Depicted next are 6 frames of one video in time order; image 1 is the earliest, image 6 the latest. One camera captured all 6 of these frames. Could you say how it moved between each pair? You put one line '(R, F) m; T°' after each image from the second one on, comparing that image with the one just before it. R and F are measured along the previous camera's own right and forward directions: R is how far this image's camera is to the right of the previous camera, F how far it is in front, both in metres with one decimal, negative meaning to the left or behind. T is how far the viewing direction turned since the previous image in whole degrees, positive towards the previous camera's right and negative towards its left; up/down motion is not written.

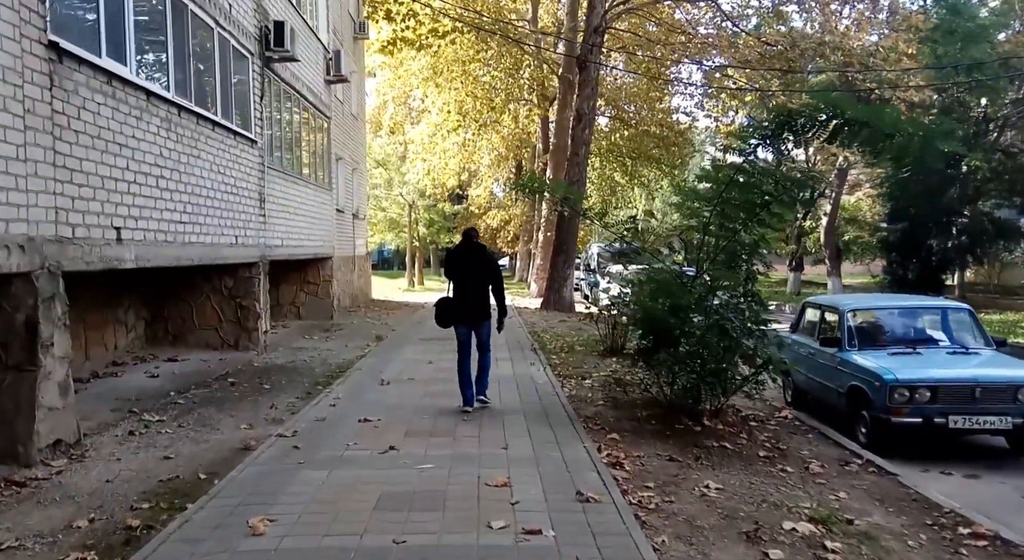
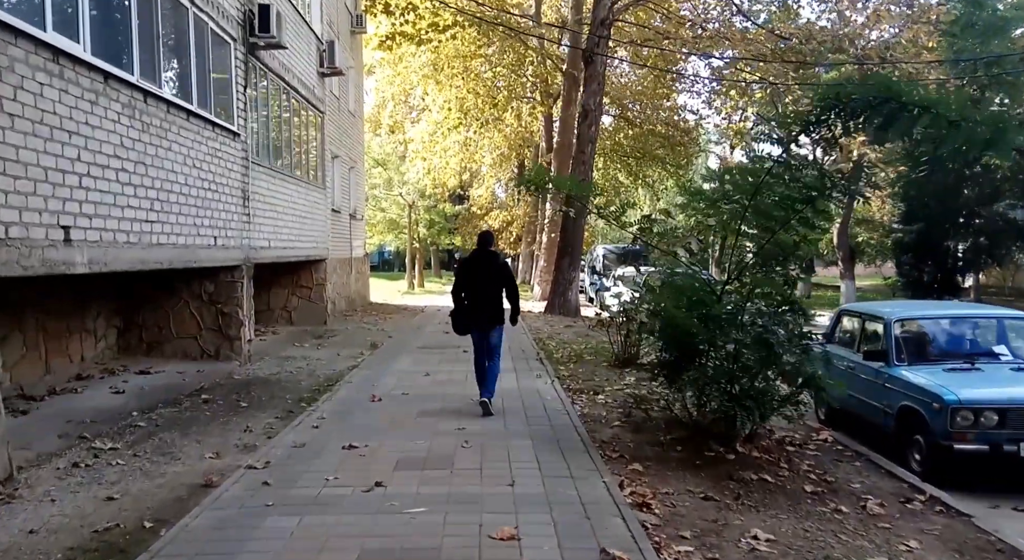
(0.0, +1.0) m; 0°
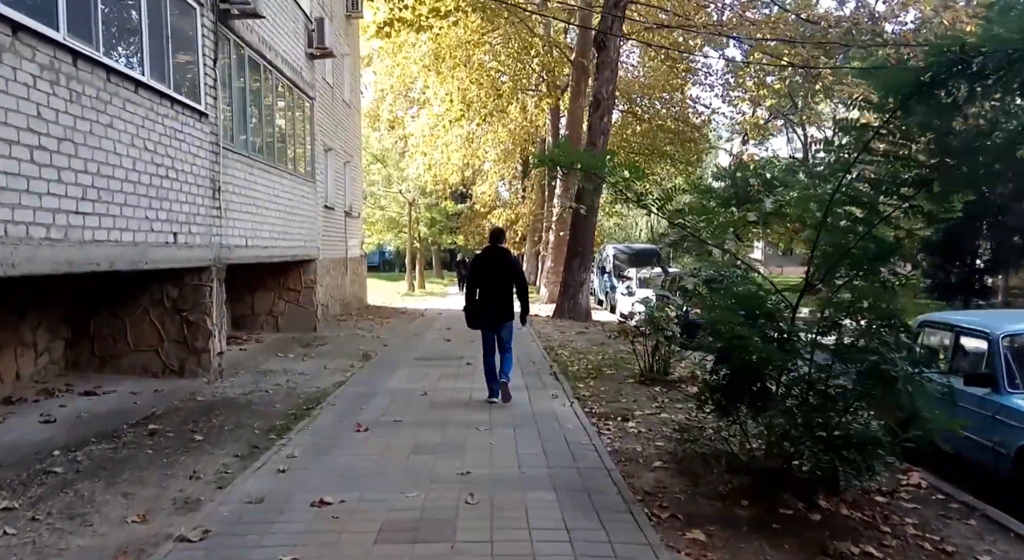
(-0.1, +1.5) m; 0°
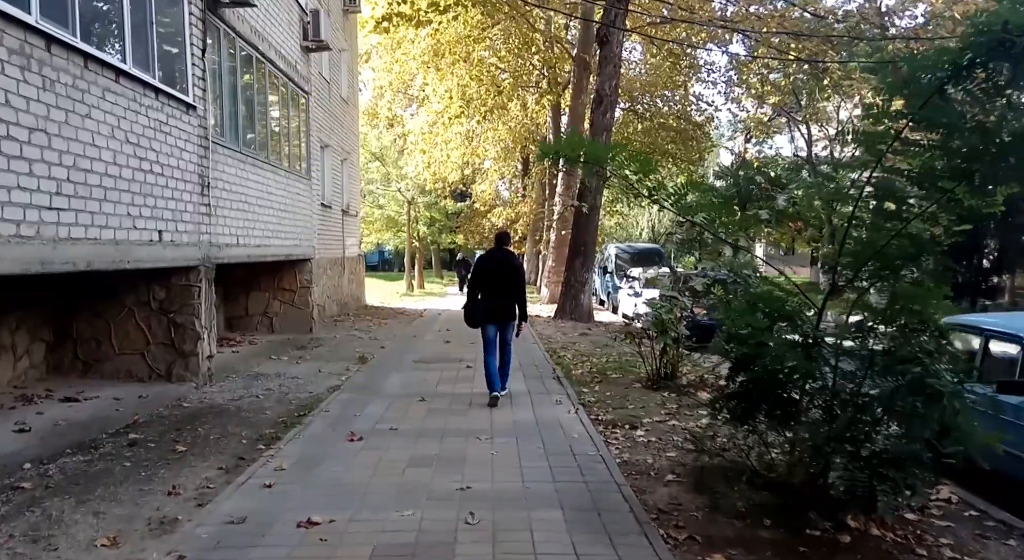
(0.0, +0.4) m; 0°
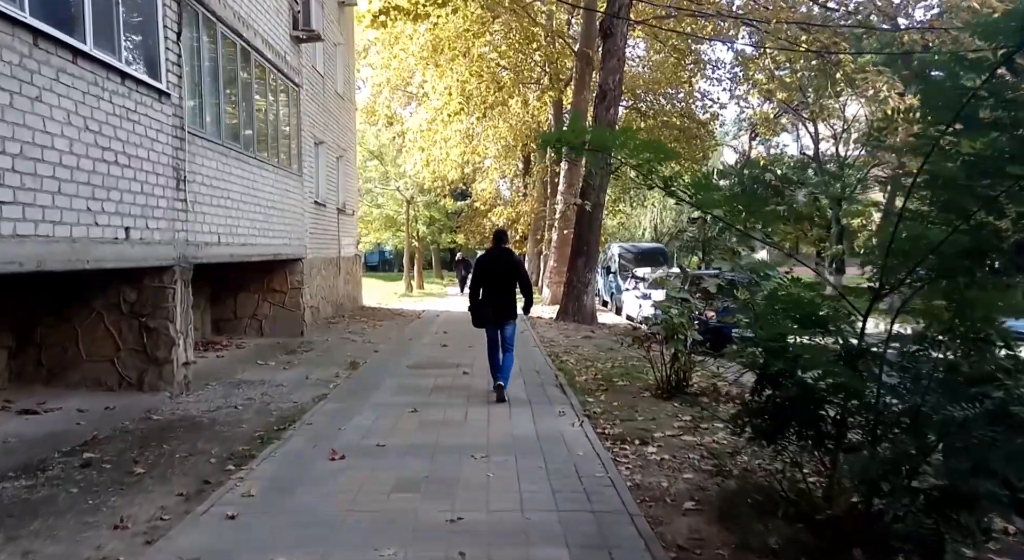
(0.0, +0.7) m; 0°
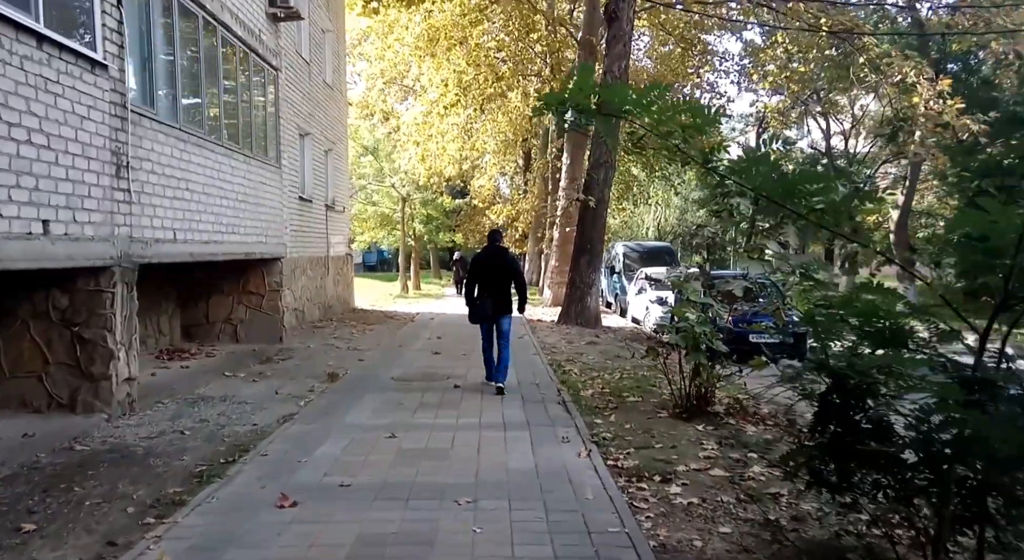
(+0.1, +1.2) m; 0°
